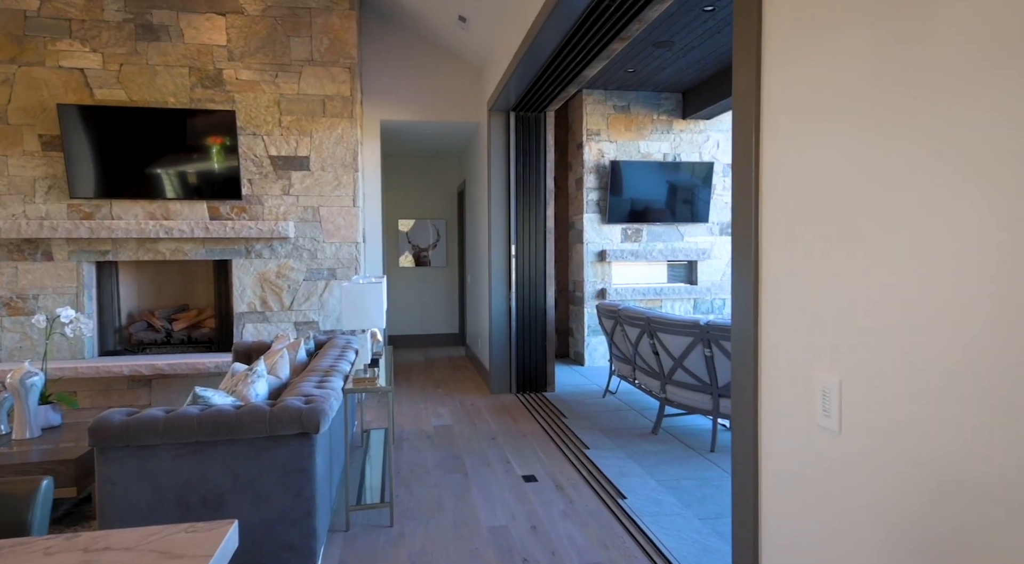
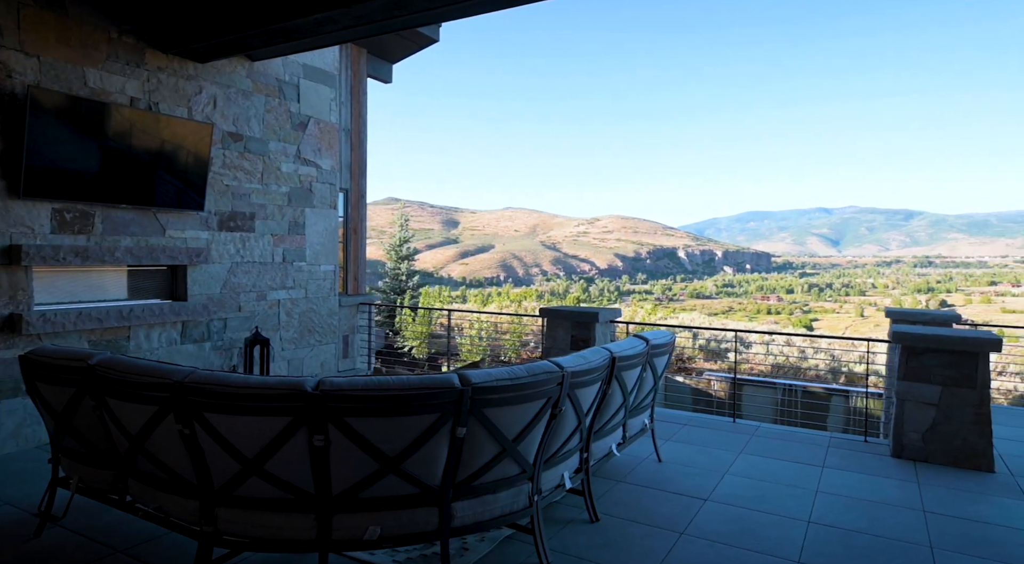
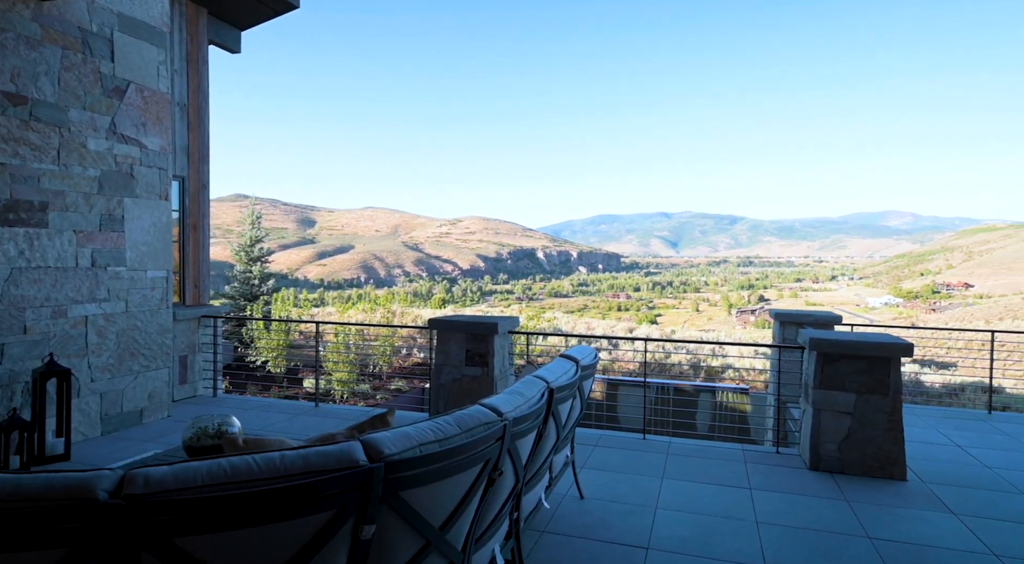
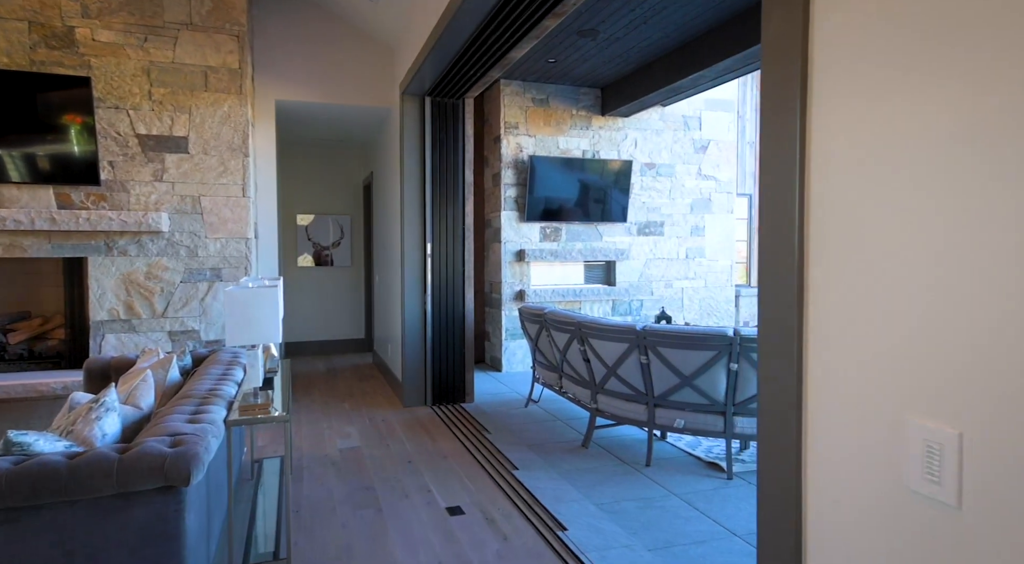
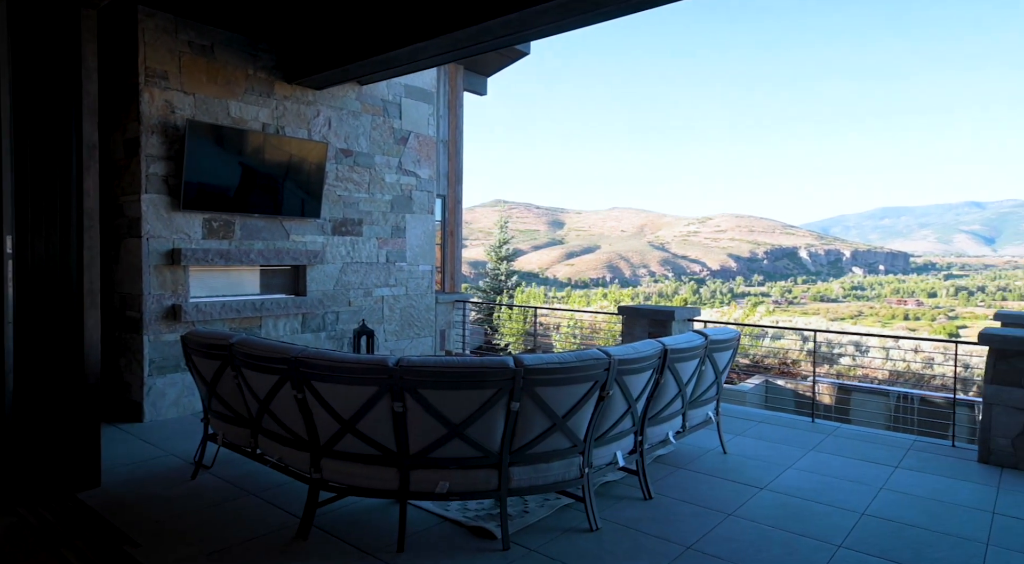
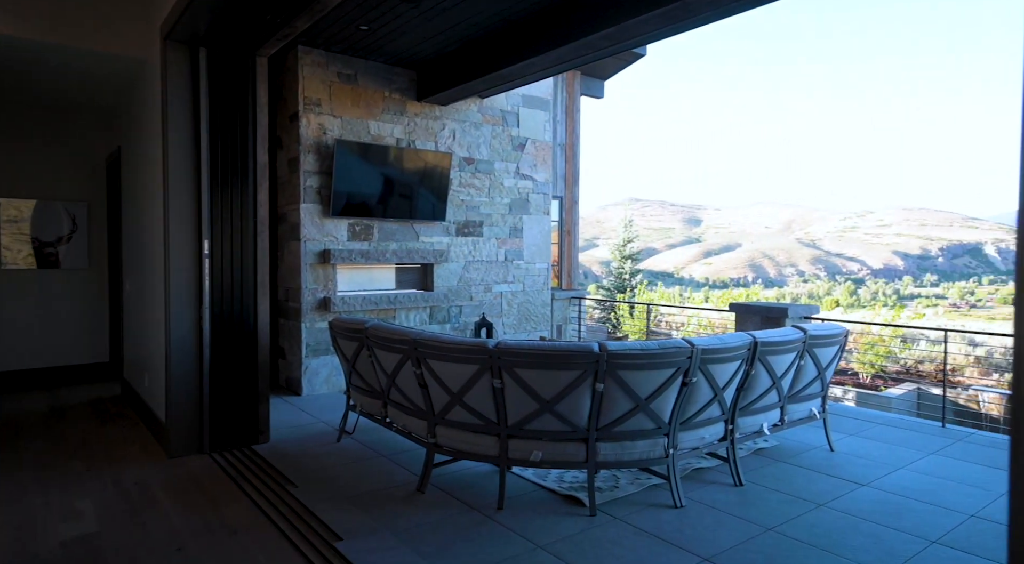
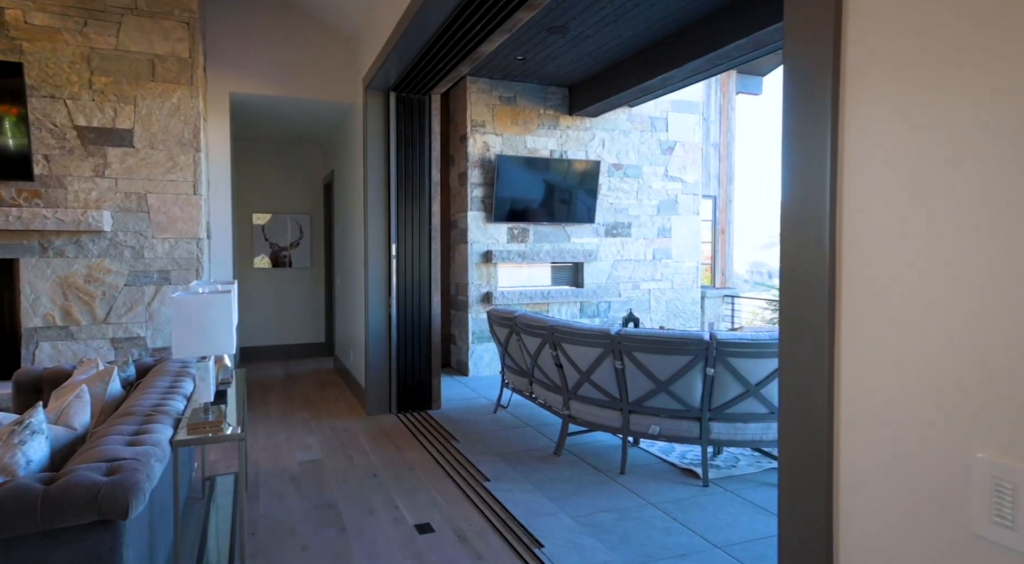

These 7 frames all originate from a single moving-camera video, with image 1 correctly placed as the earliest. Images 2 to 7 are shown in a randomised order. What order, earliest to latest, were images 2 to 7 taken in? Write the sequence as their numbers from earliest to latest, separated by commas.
4, 7, 6, 5, 2, 3
